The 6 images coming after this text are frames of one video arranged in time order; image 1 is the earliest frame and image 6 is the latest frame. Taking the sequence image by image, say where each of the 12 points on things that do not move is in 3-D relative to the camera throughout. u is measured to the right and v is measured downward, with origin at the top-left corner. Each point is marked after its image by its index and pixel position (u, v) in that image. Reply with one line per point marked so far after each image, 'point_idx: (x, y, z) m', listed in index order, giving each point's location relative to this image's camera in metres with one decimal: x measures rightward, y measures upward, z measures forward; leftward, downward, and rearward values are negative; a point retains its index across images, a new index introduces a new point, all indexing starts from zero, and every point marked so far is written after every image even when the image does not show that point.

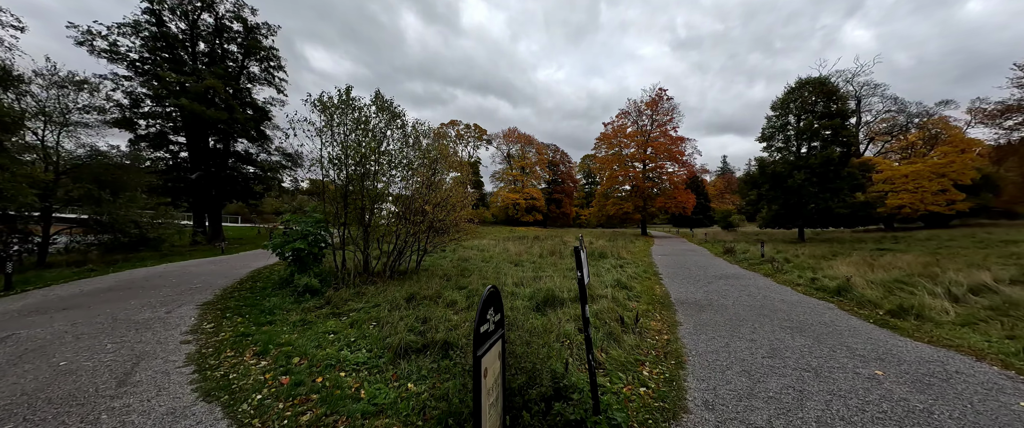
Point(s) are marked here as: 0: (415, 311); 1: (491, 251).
0: (-1.5, -1.5, +5.5) m
1: (-1.0, -1.9, +17.2) m
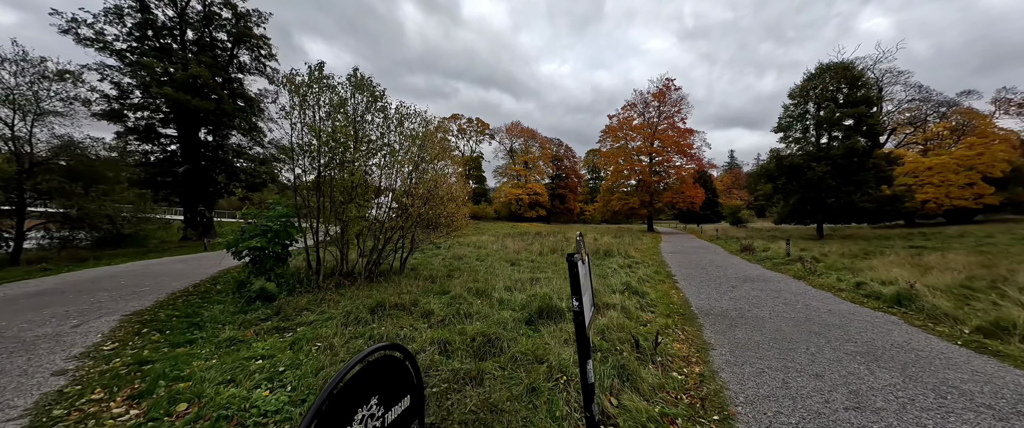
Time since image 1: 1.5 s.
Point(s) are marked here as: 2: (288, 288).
0: (-1.7, -1.4, +4.4) m
1: (-1.0, -1.6, +16.1) m
2: (-4.2, -1.4, +6.6) m
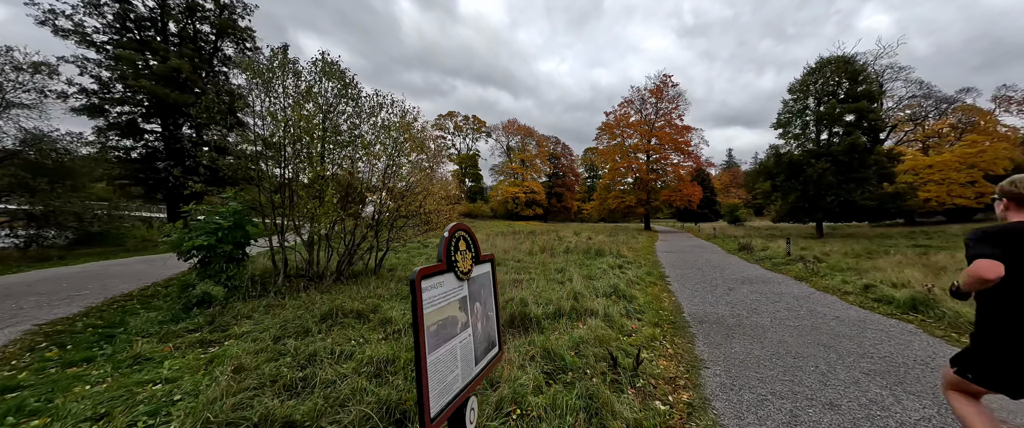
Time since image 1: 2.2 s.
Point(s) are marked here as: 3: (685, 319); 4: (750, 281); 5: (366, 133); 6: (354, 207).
0: (-2.1, -1.4, +3.8) m
1: (-1.5, -1.5, +15.5) m
2: (-4.6, -1.3, +5.9) m
3: (+2.4, -1.5, +4.8) m
4: (+5.3, -1.5, +7.7) m
5: (-3.3, +1.9, +8.1) m
6: (-3.7, +0.2, +8.2) m
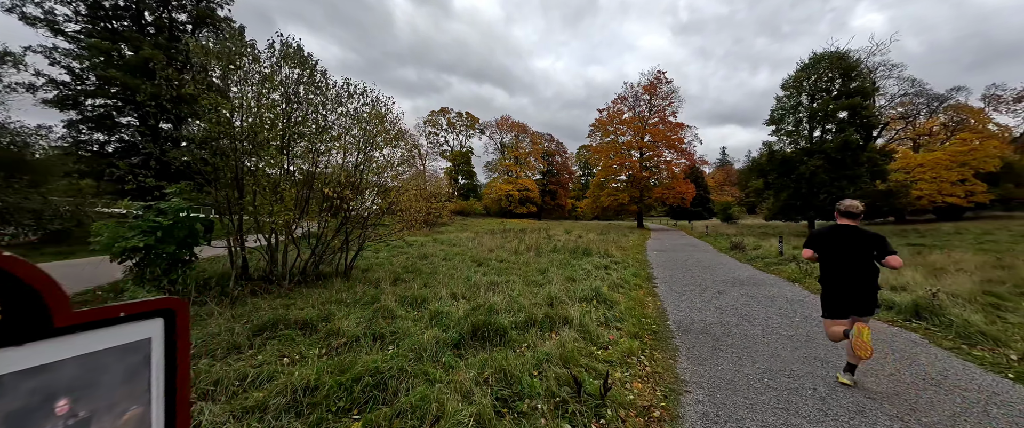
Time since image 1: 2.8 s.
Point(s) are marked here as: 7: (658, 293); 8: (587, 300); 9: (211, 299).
0: (-2.6, -1.3, +3.3) m
1: (-2.1, -1.4, +15.0) m
2: (-5.1, -1.3, +5.4) m
3: (+2.0, -1.4, +4.4) m
4: (+4.8, -1.4, +7.3) m
5: (-3.8, +1.9, +7.5) m
6: (-4.2, +0.2, +7.6) m
7: (+2.7, -1.5, +6.4) m
8: (+1.2, -1.4, +5.4) m
9: (-4.7, -1.3, +5.5) m
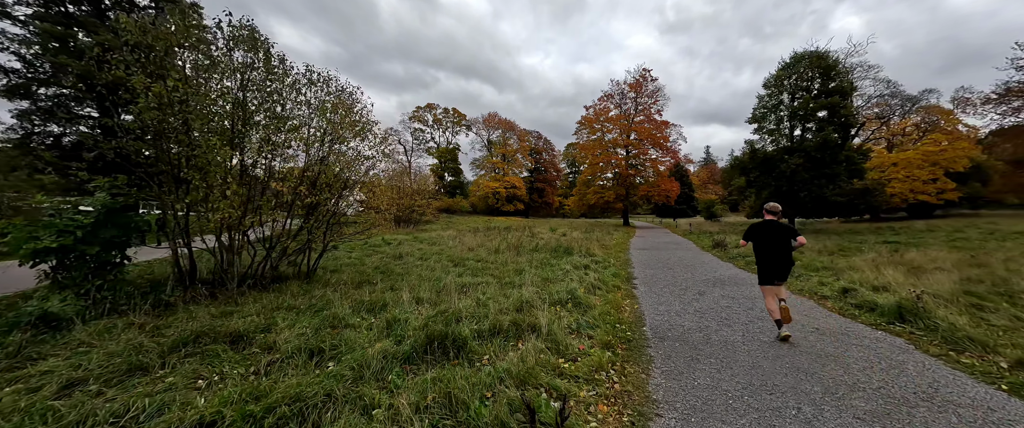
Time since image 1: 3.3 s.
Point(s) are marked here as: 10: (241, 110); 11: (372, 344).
0: (-3.0, -1.3, +2.8) m
1: (-2.9, -1.3, +14.5) m
2: (-5.5, -1.2, +4.8) m
3: (+1.6, -1.4, +4.1) m
4: (+4.3, -1.4, +7.1) m
5: (-4.3, +2.0, +7.0) m
6: (-4.7, +0.3, +7.1) m
7: (+2.2, -1.4, +6.1) m
8: (+0.7, -1.3, +5.1) m
9: (-5.2, -1.3, +4.9) m
10: (-4.8, +1.9, +6.2) m
11: (-1.4, -1.3, +3.4) m
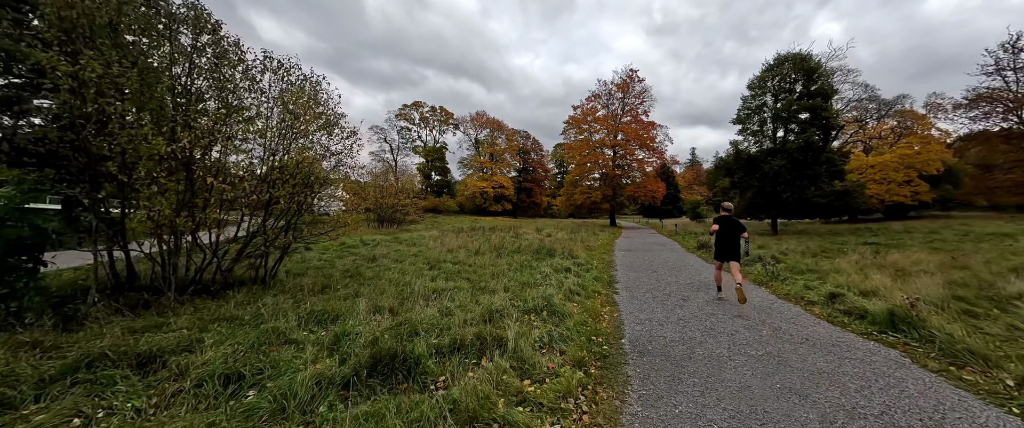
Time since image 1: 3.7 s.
0: (-3.3, -1.3, +2.3) m
1: (-3.6, -1.3, +14.0) m
2: (-5.9, -1.2, +4.2) m
3: (+1.2, -1.4, +3.7) m
4: (+3.8, -1.4, +6.8) m
5: (-4.8, +2.0, +6.4) m
6: (-5.2, +0.3, +6.5) m
7: (+1.7, -1.4, +5.8) m
8: (+0.3, -1.3, +4.7) m
9: (-5.6, -1.3, +4.3) m
10: (-5.3, +1.9, +5.6) m
11: (-1.8, -1.3, +3.0) m
